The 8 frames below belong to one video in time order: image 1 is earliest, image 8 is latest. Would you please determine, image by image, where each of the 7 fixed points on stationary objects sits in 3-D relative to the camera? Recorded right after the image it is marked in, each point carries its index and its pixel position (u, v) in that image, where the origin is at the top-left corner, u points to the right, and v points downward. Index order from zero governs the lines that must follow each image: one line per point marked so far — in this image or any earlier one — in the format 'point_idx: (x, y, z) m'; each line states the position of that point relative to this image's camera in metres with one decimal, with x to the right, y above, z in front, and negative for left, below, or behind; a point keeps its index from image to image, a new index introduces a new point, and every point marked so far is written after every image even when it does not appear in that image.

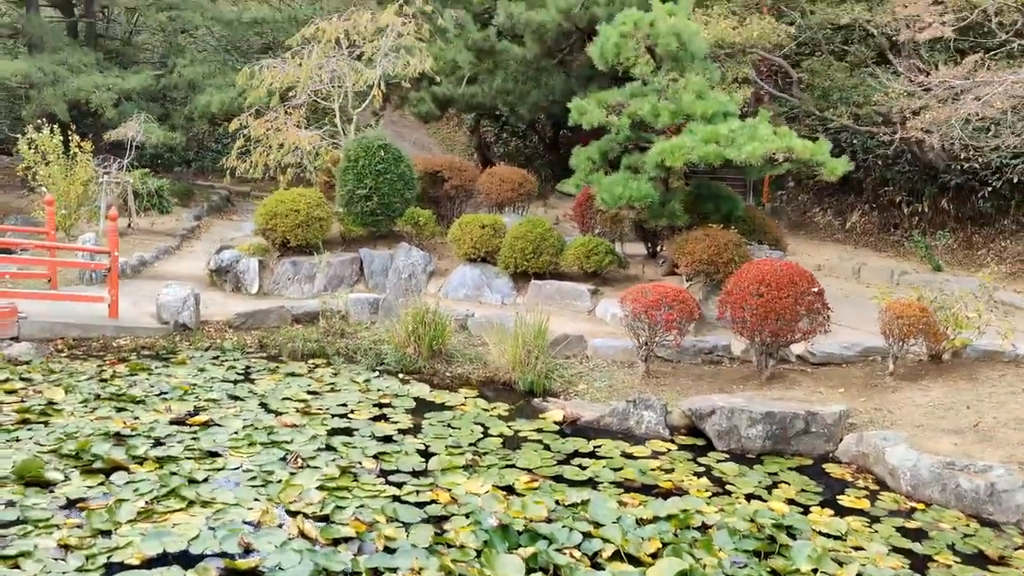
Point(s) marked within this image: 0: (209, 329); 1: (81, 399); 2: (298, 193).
0: (-2.7, -0.4, +8.6) m
1: (-3.0, -0.8, +6.6) m
2: (-2.3, +1.0, +10.1) m
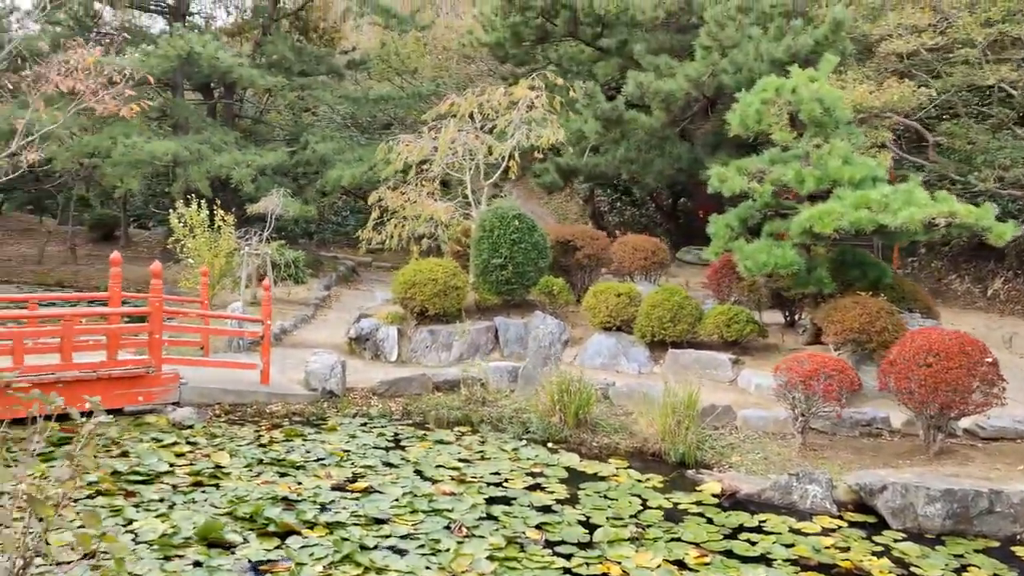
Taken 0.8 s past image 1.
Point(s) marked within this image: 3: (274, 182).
0: (-1.5, -1.0, +8.8) m
1: (-1.9, -1.2, +6.8) m
2: (-0.8, +0.3, +10.3) m
3: (-4.0, +1.8, +15.8) m
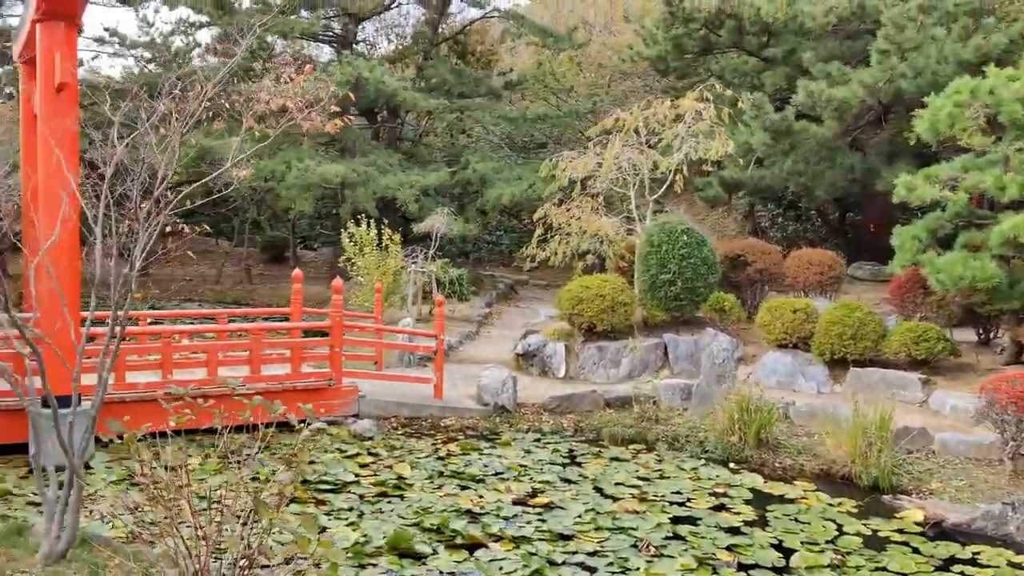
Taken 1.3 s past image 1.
0: (+0.1, -1.1, +8.8) m
1: (-0.6, -1.4, +6.8) m
2: (+1.0, +0.1, +10.2) m
3: (-1.3, +1.5, +16.2) m
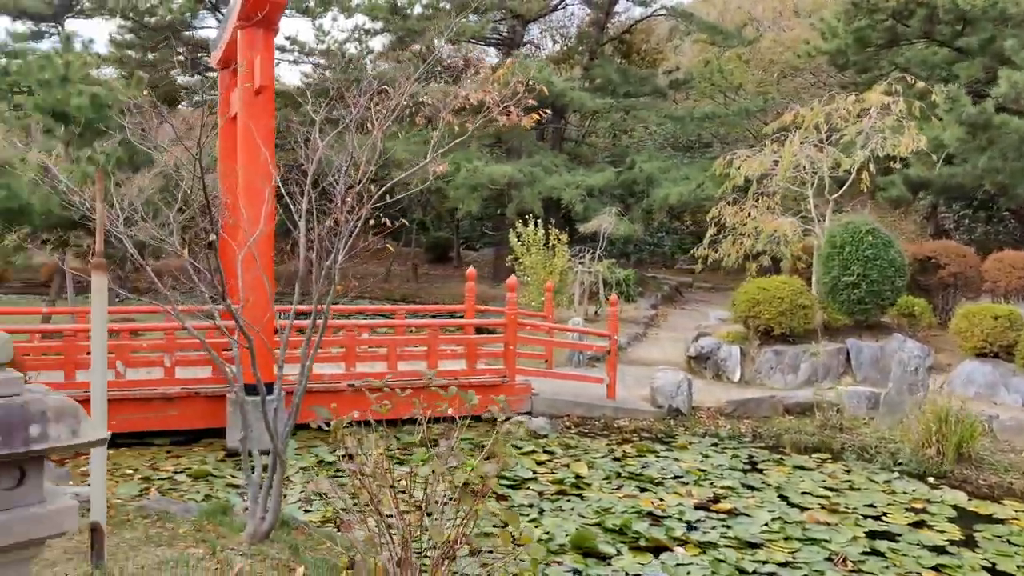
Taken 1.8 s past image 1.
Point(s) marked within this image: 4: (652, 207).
0: (+1.7, -1.1, +8.6) m
1: (+0.7, -1.3, +6.8) m
2: (+2.8, +0.1, +9.8) m
3: (+1.5, +1.5, +16.1) m
4: (+2.3, +1.4, +15.8) m
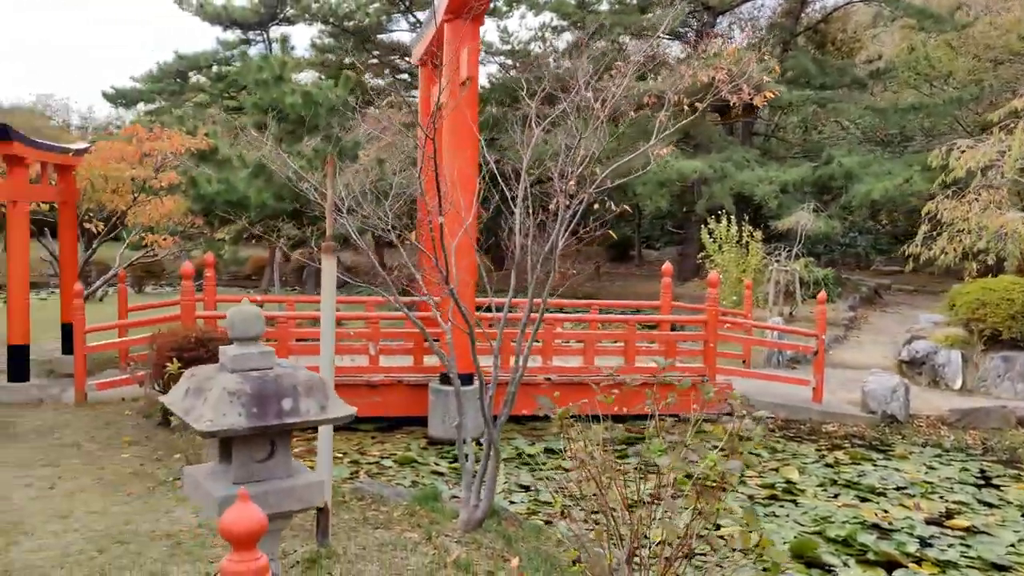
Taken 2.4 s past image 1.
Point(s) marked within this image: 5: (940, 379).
0: (+3.4, -1.1, +7.9) m
1: (+2.1, -1.3, +6.4) m
2: (+4.7, +0.1, +9.0) m
3: (+4.6, +1.4, +15.4) m
4: (+5.4, +1.3, +15.0) m
5: (+4.0, -0.9, +9.0) m
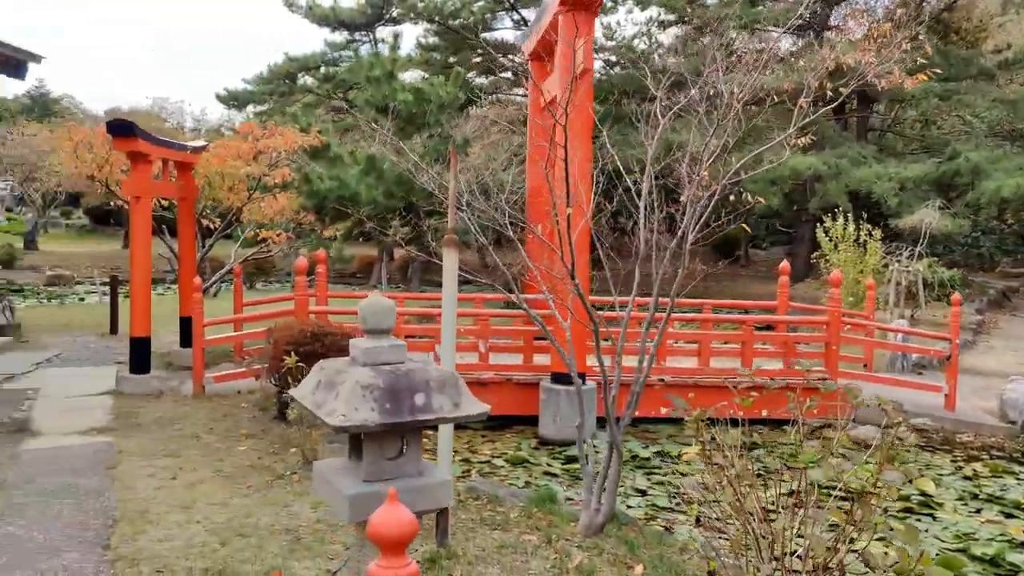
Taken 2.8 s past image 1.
0: (+4.3, -1.1, +7.4) m
1: (+2.8, -1.3, +6.0) m
2: (+5.7, 0.0, +8.3) m
3: (+6.3, +1.4, +14.7) m
4: (+7.0, +1.3, +14.2) m
5: (+5.0, -0.9, +8.3) m
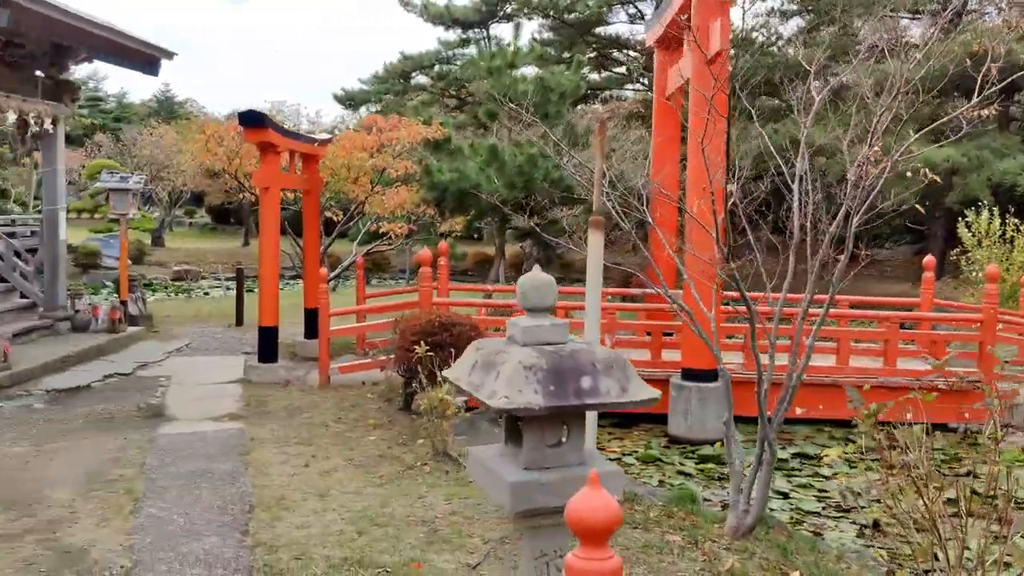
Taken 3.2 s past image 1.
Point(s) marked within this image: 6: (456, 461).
0: (+5.2, -1.1, +6.7) m
1: (+3.6, -1.3, +5.4) m
2: (+6.7, +0.1, +7.4) m
3: (+8.0, +1.4, +13.7) m
4: (+8.7, +1.3, +13.2) m
5: (+6.1, -0.9, +7.5) m
6: (-0.3, -1.0, +5.4) m
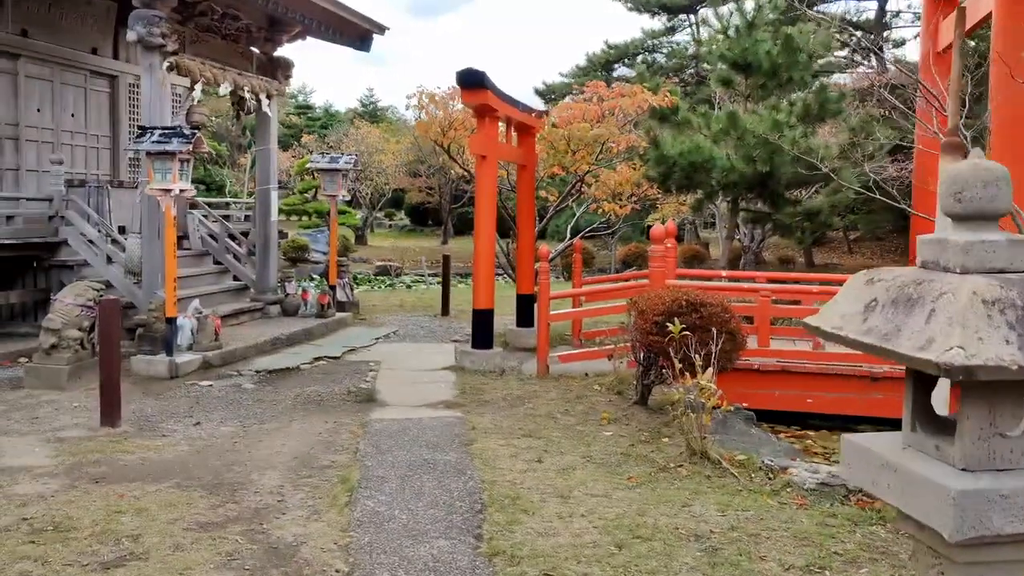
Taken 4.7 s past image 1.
0: (+6.6, -1.0, +4.6) m
1: (+4.8, -1.2, +3.7) m
2: (+8.3, +0.1, +5.1) m
3: (+10.7, +1.4, +11.0) m
4: (+11.3, +1.3, +10.3) m
5: (+7.6, -0.8, +5.3) m
6: (+1.0, -0.8, +4.4) m
